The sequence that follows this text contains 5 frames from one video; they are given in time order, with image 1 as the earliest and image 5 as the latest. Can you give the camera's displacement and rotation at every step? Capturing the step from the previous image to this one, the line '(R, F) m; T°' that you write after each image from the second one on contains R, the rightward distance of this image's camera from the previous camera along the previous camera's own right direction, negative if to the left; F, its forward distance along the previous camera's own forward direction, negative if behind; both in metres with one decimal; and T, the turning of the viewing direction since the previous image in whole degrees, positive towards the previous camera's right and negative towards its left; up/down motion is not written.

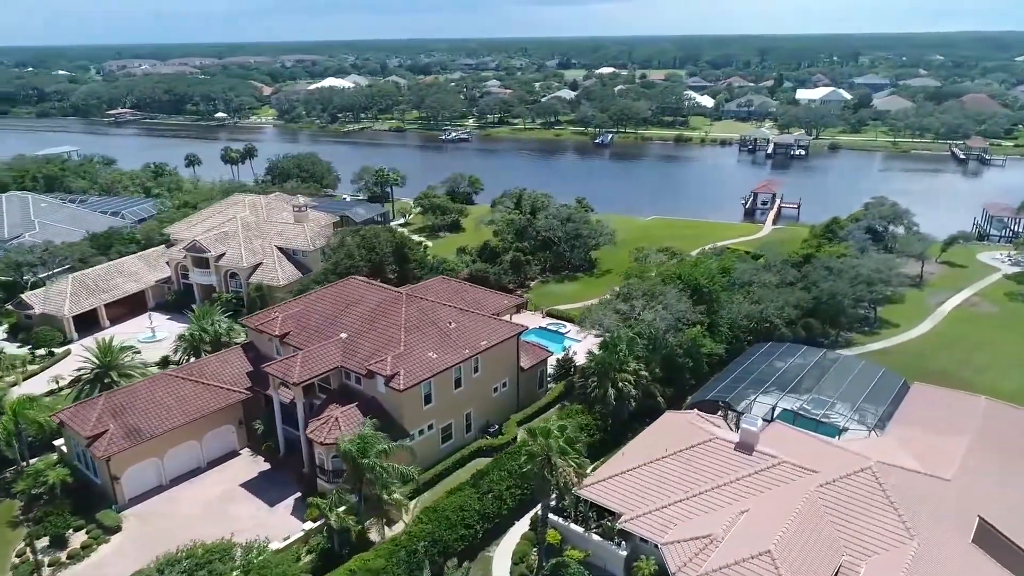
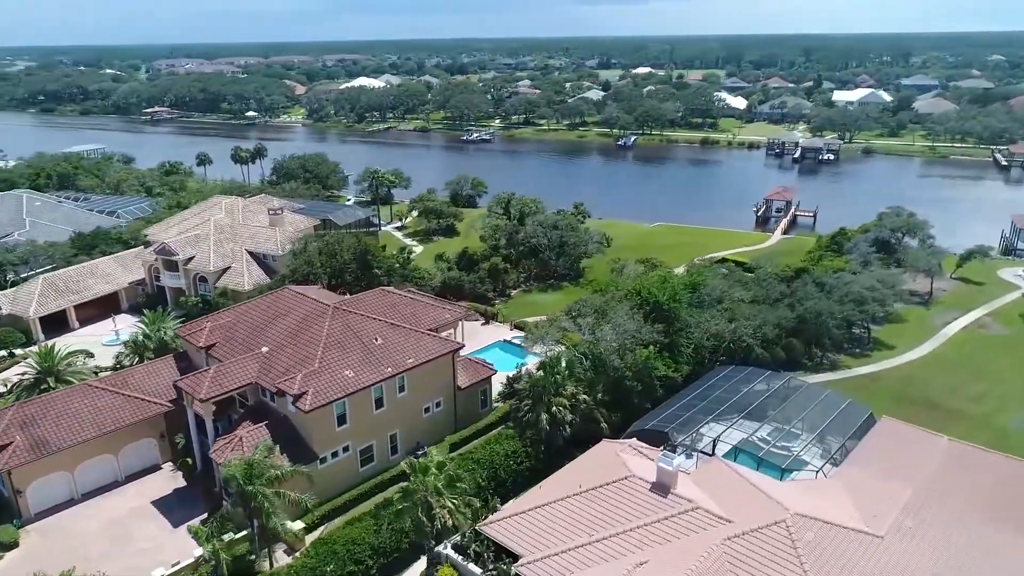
(+4.5, +1.9) m; -4°
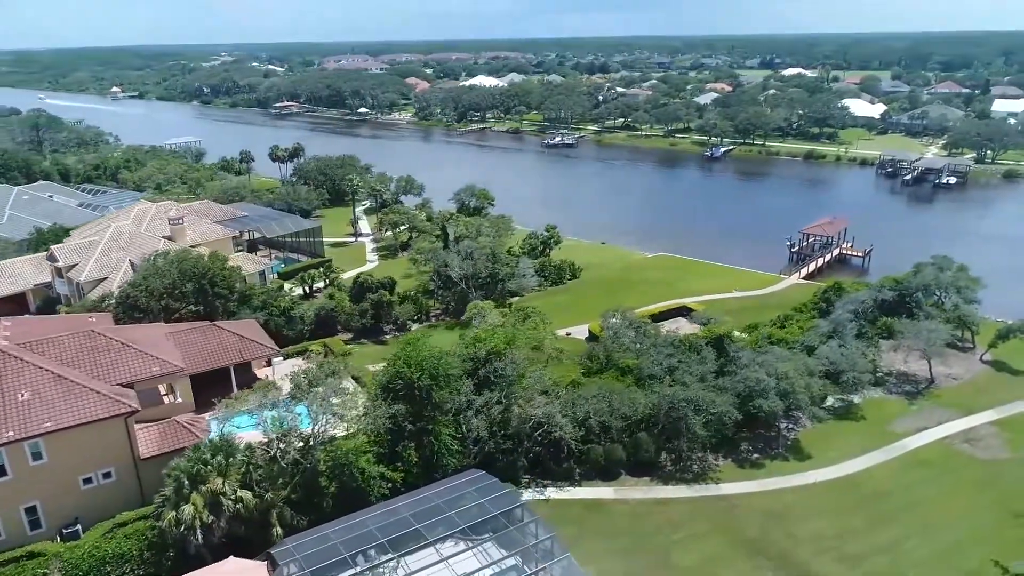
(+16.2, +8.5) m; -13°
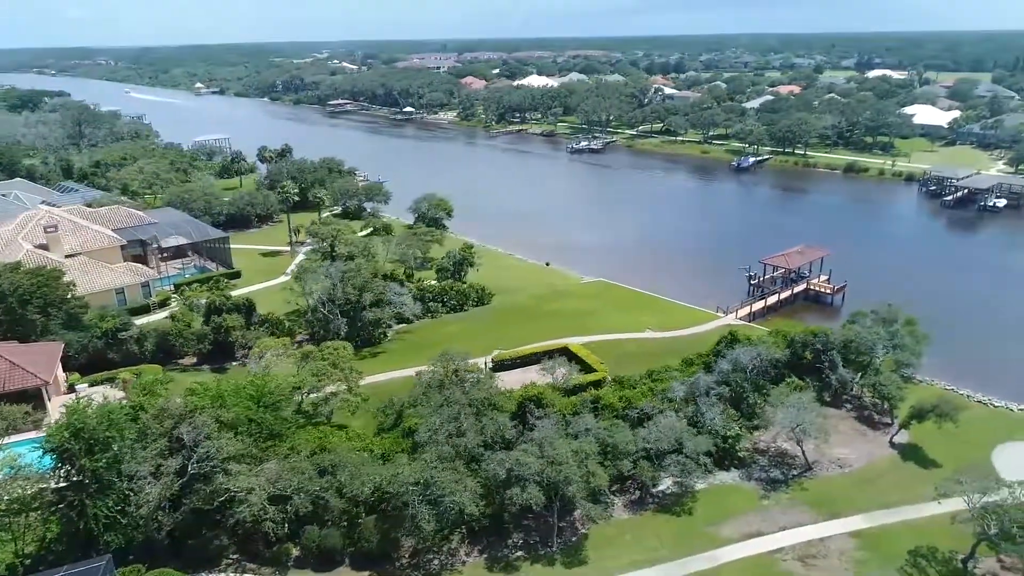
(+13.1, +5.7) m; -8°
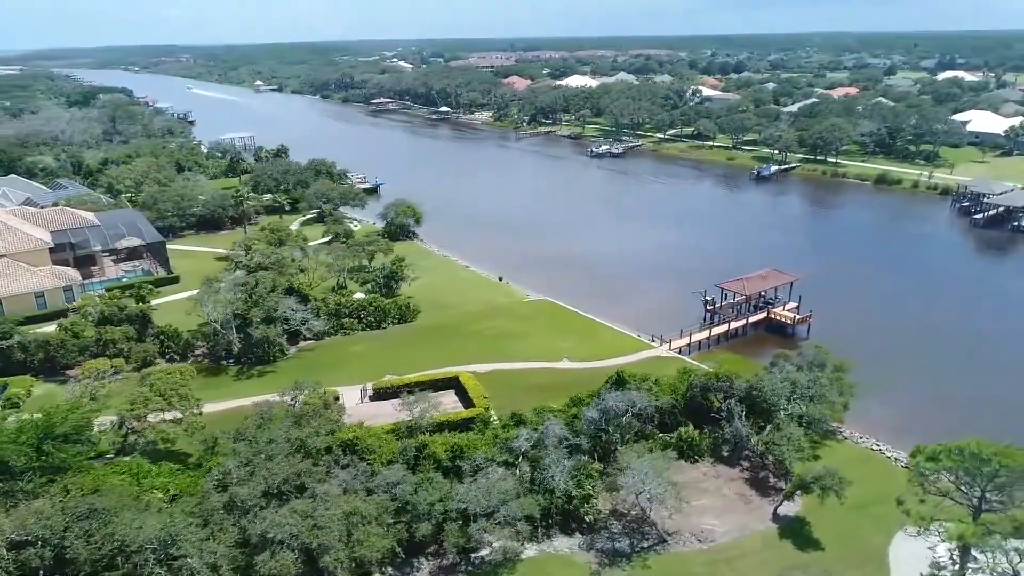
(+9.2, +3.7) m; -6°
